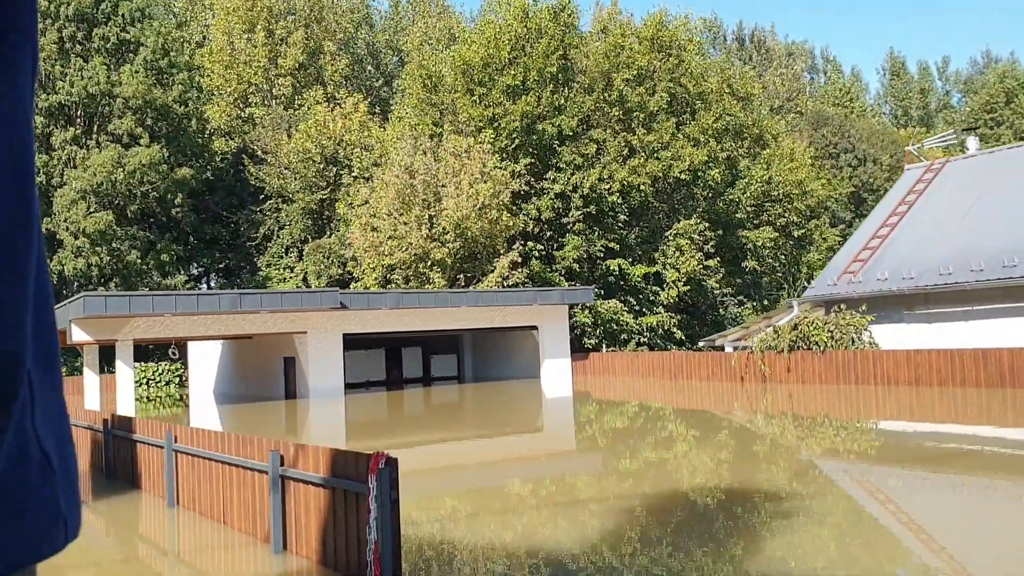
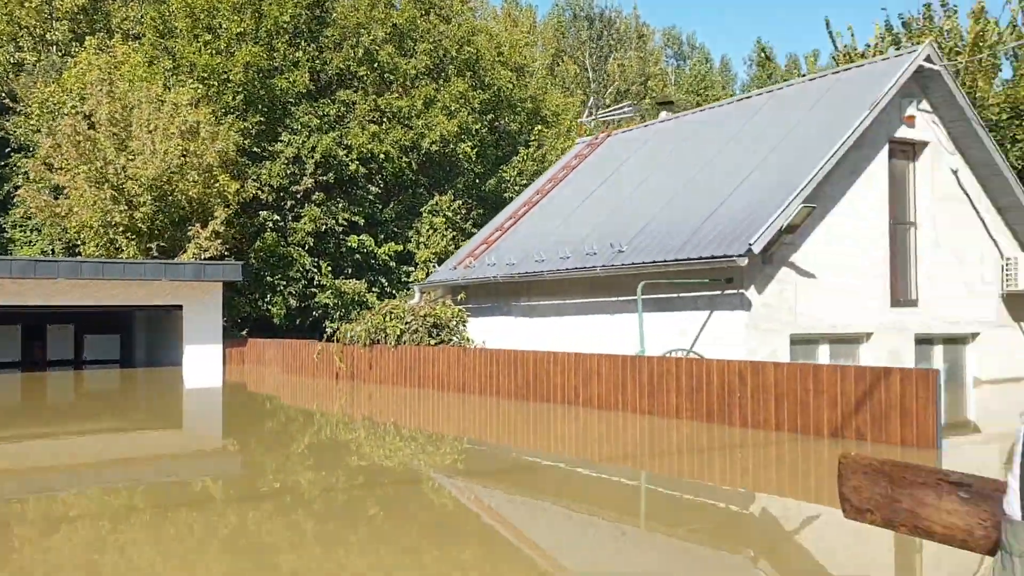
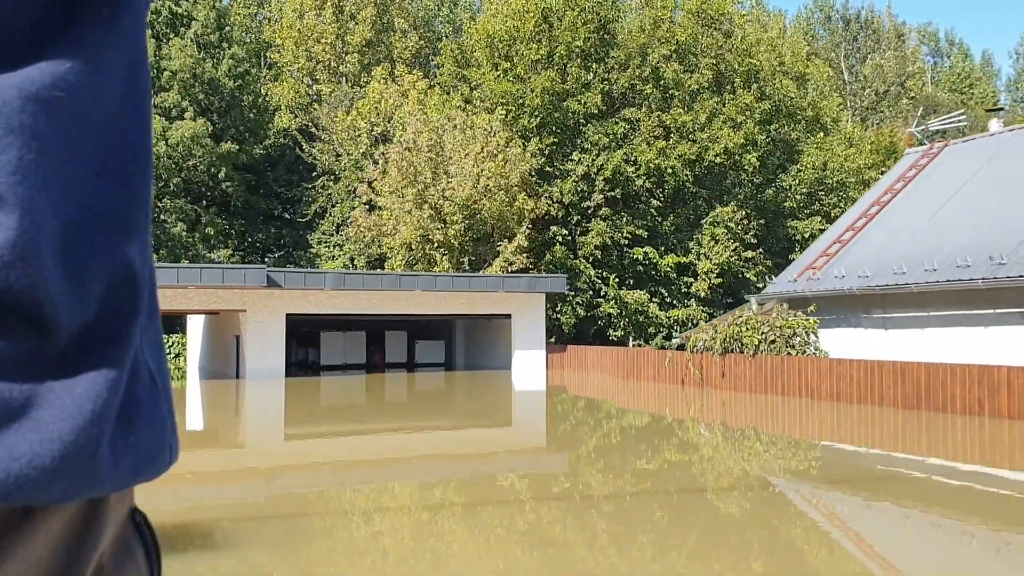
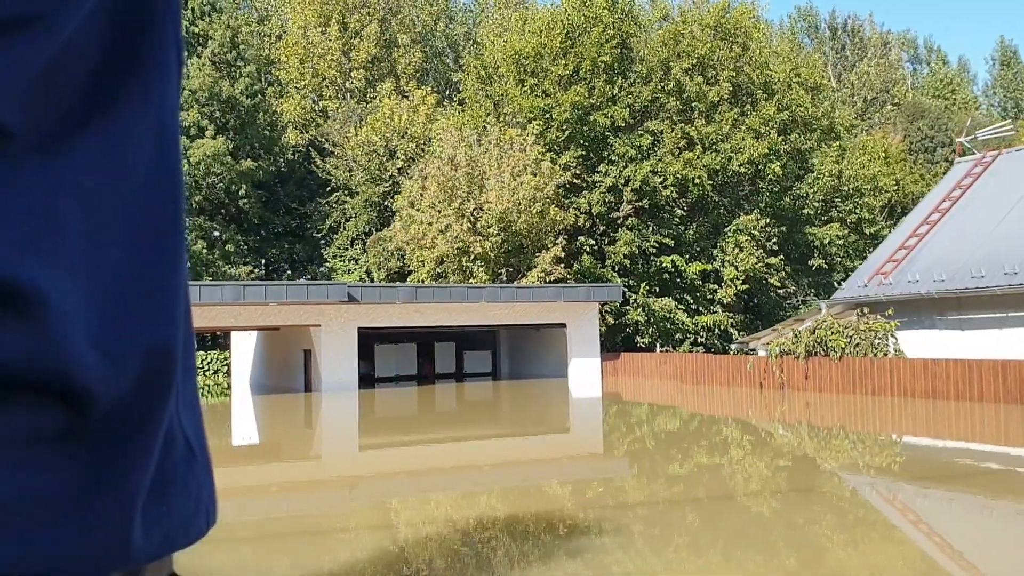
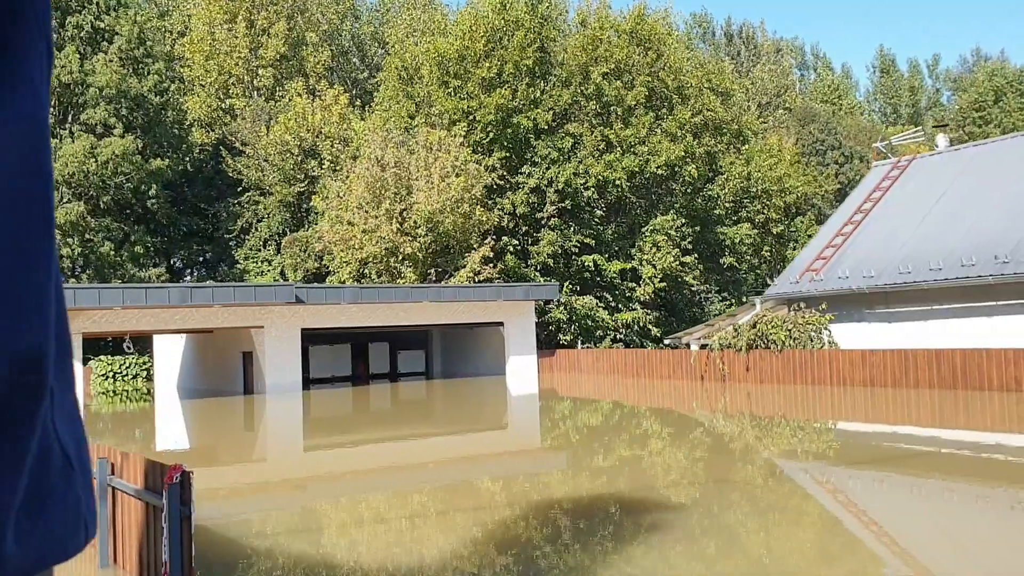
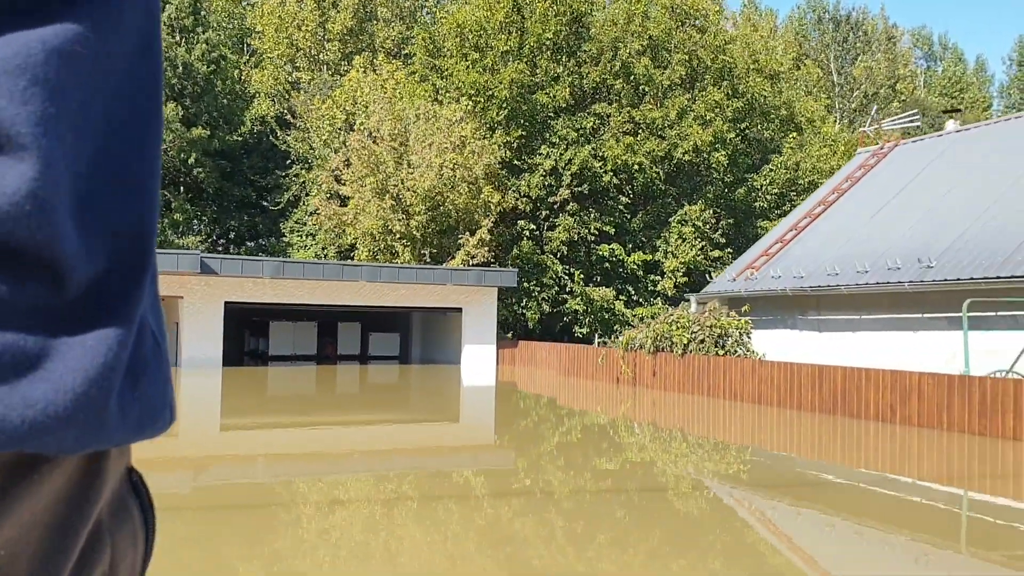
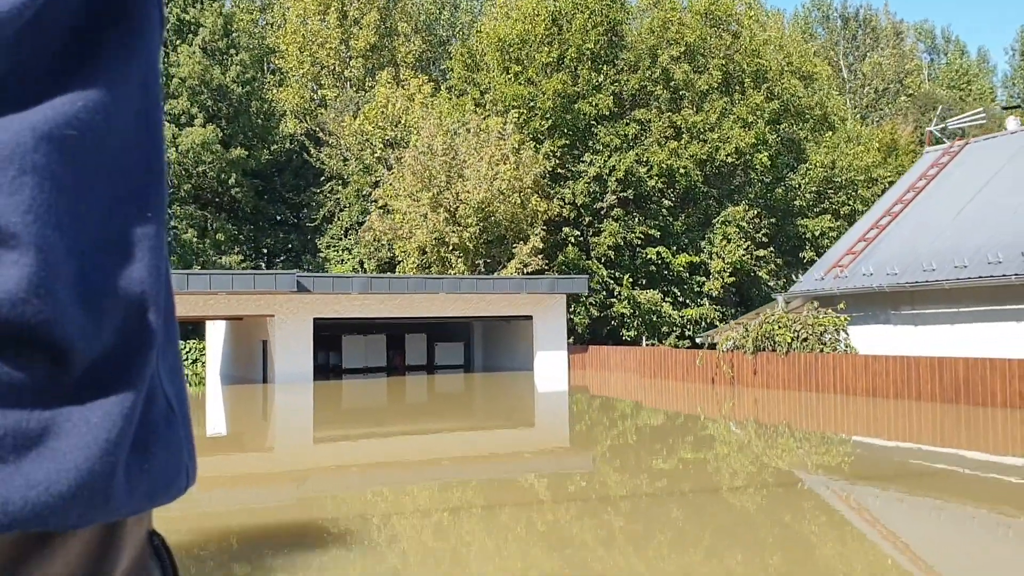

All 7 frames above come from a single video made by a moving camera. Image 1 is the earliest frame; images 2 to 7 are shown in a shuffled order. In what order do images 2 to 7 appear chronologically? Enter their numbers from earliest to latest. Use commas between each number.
5, 4, 7, 3, 6, 2
